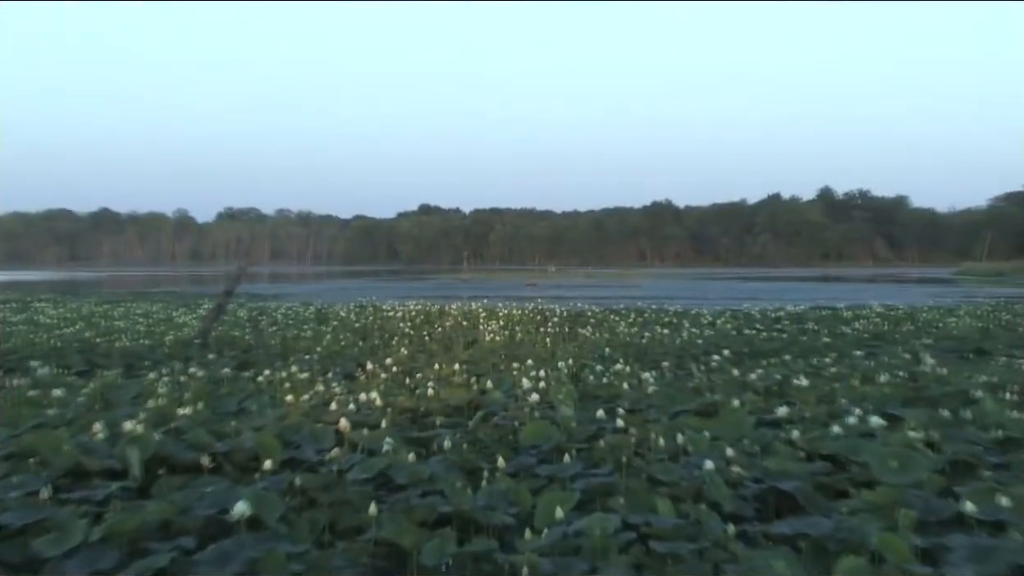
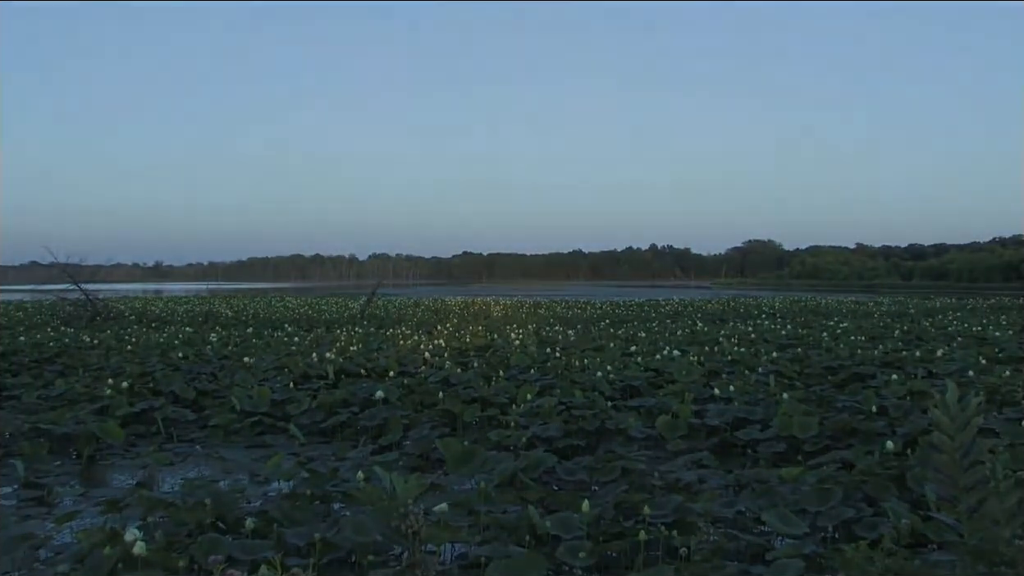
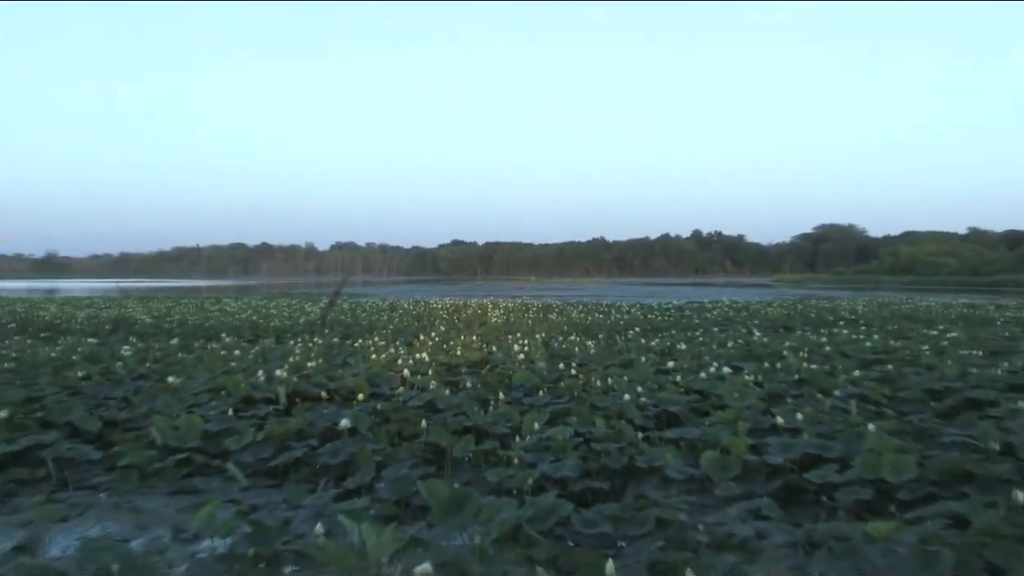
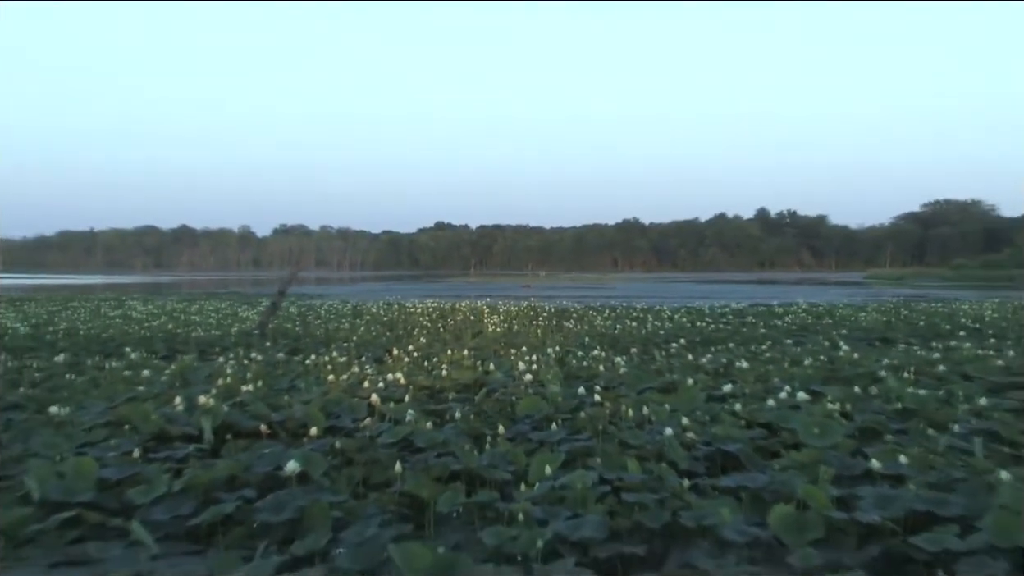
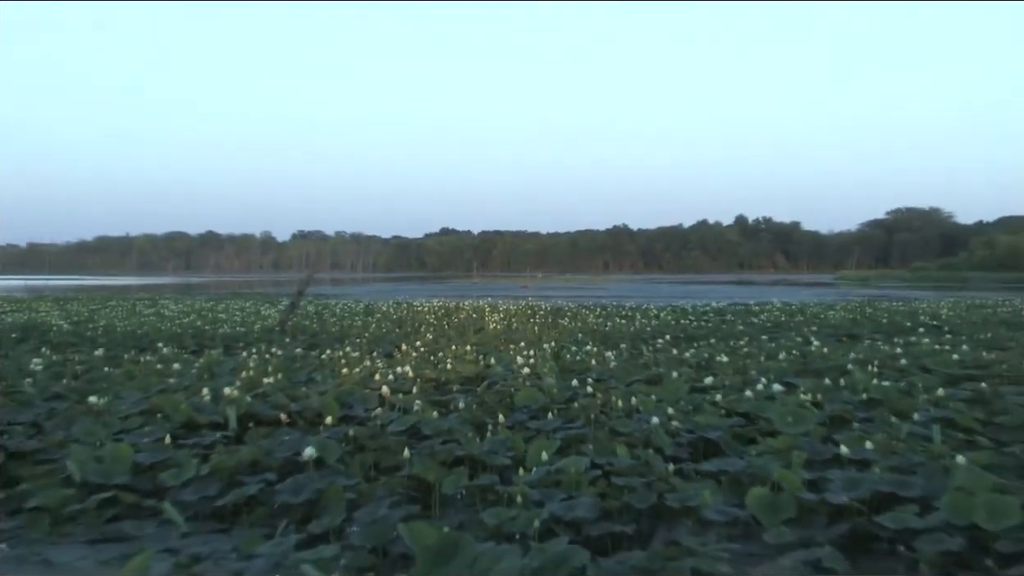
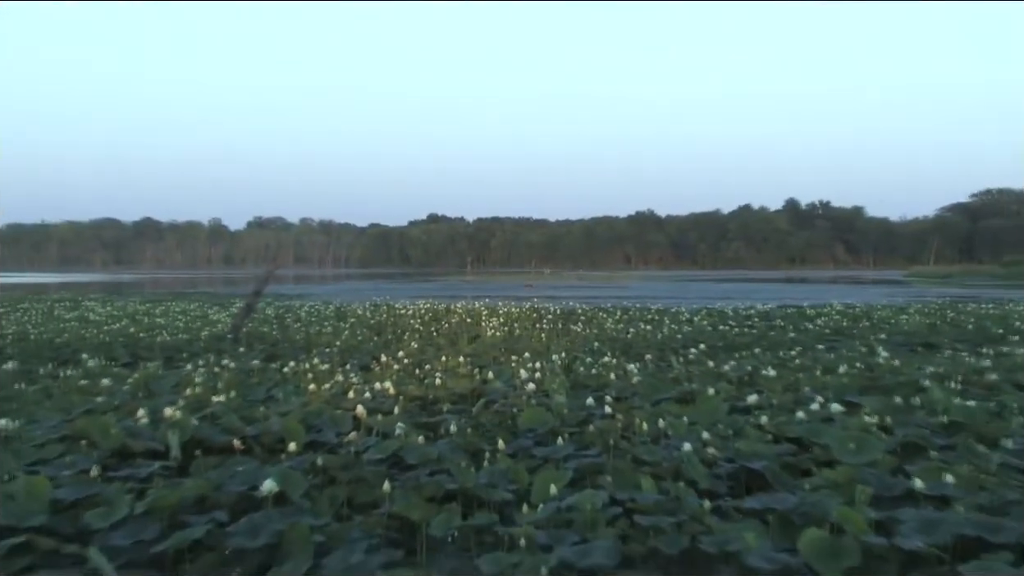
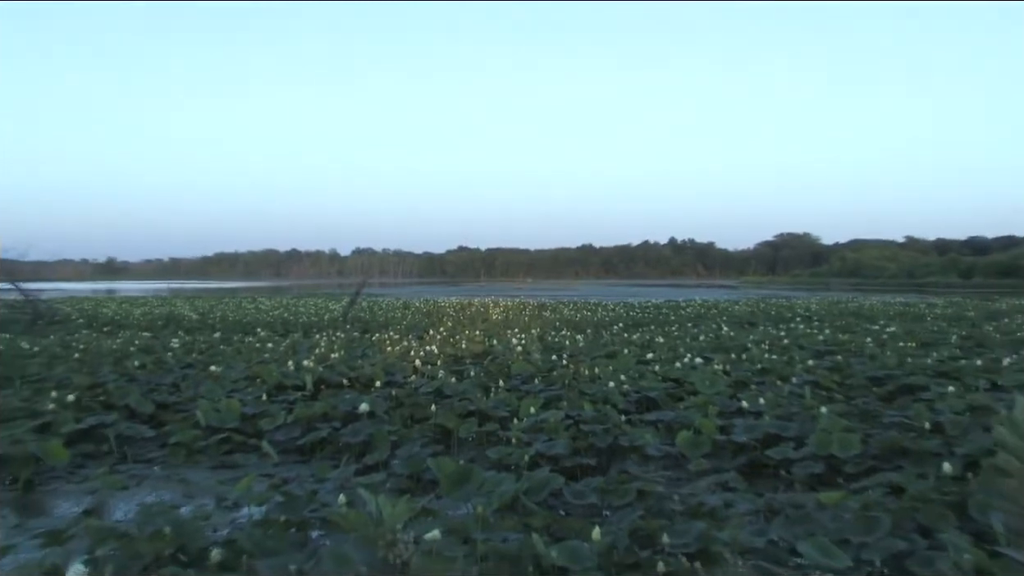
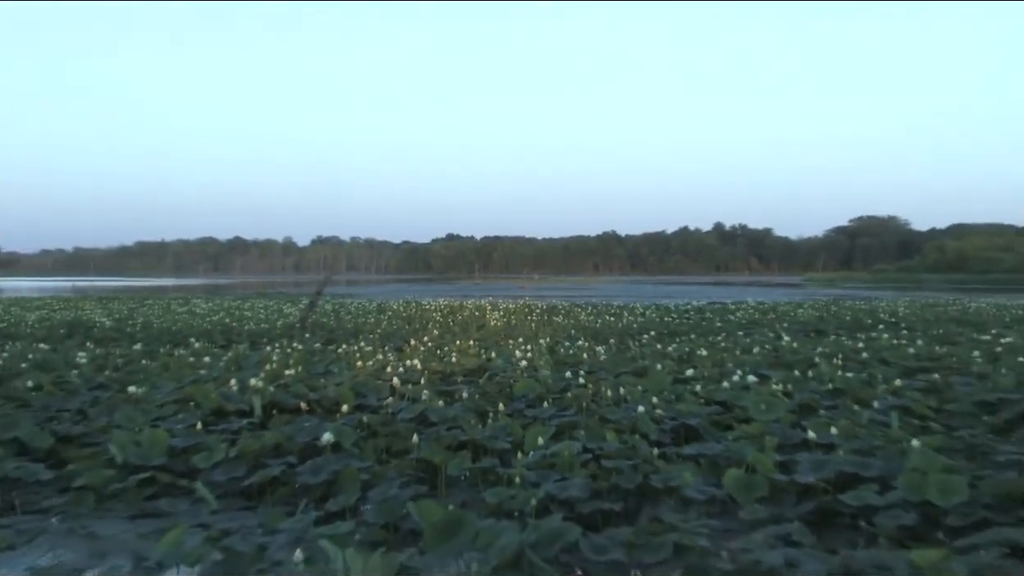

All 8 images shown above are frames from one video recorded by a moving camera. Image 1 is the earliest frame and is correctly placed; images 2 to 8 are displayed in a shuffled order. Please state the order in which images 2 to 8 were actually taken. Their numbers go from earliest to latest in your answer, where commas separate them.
6, 4, 5, 8, 3, 7, 2
